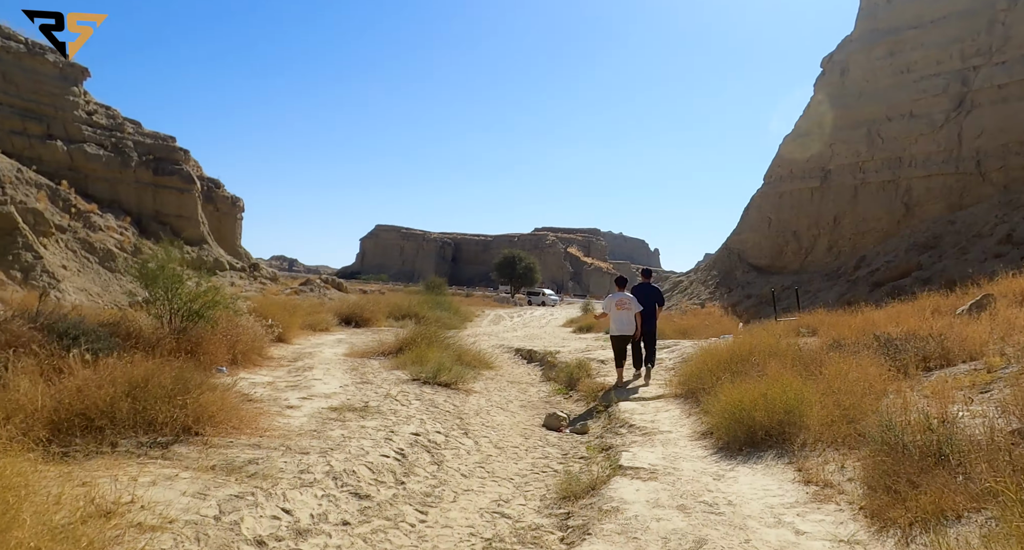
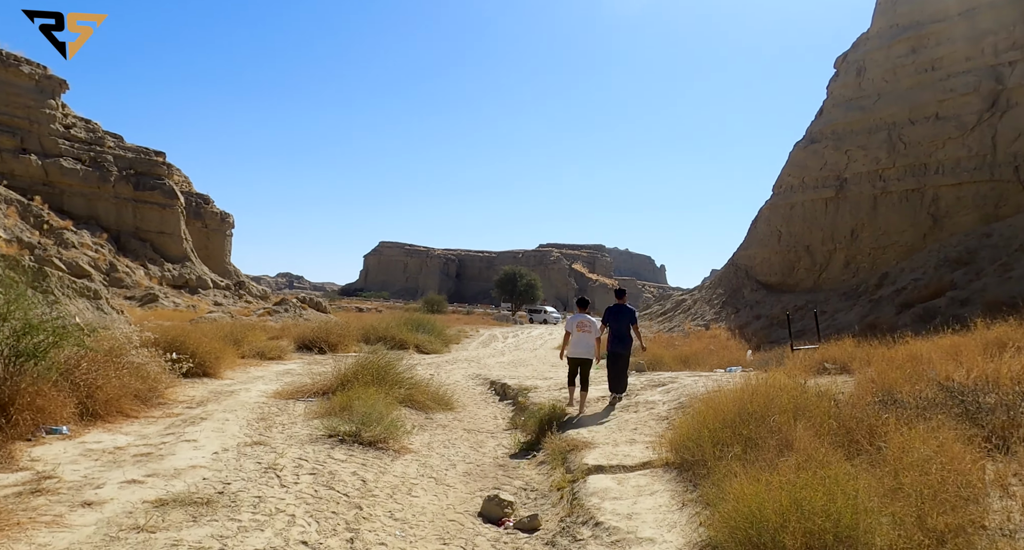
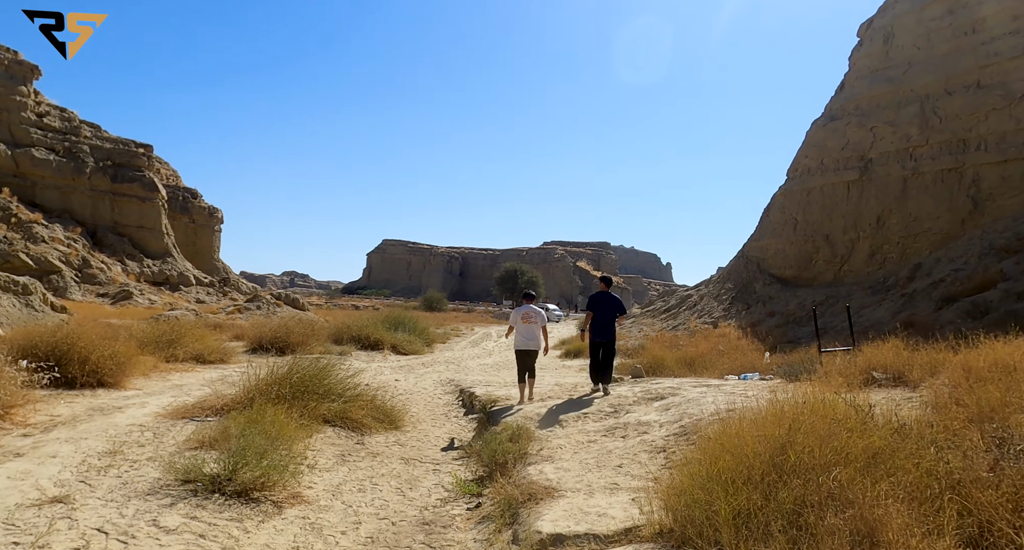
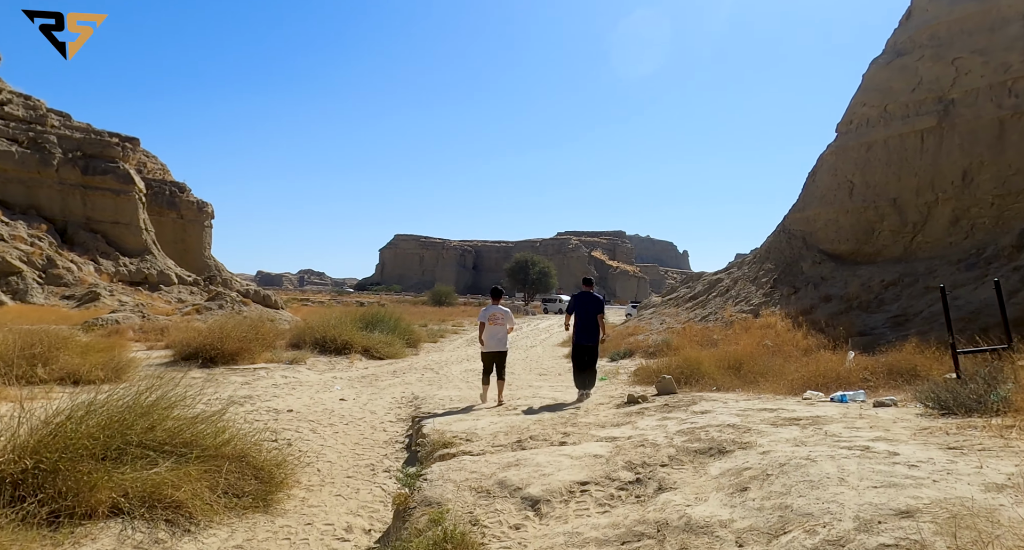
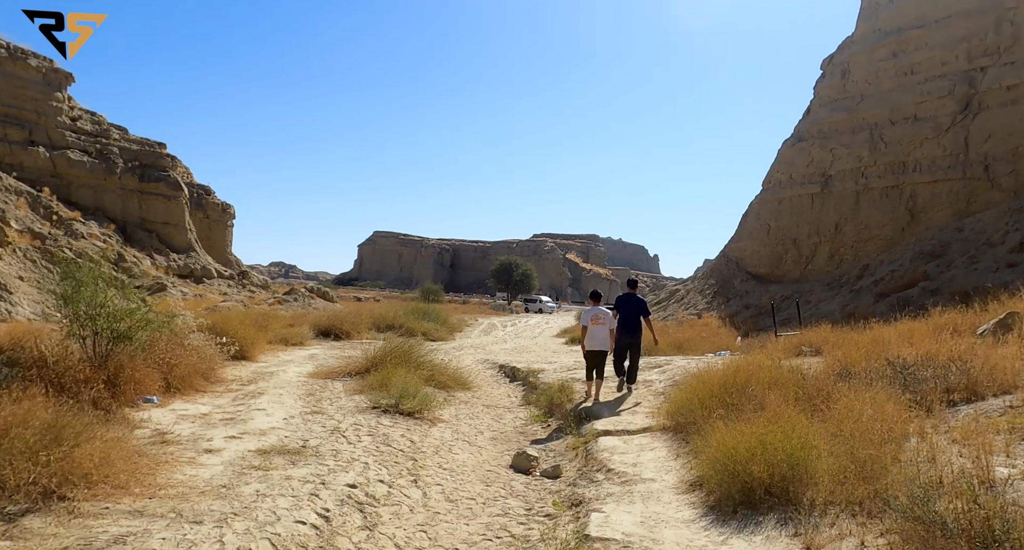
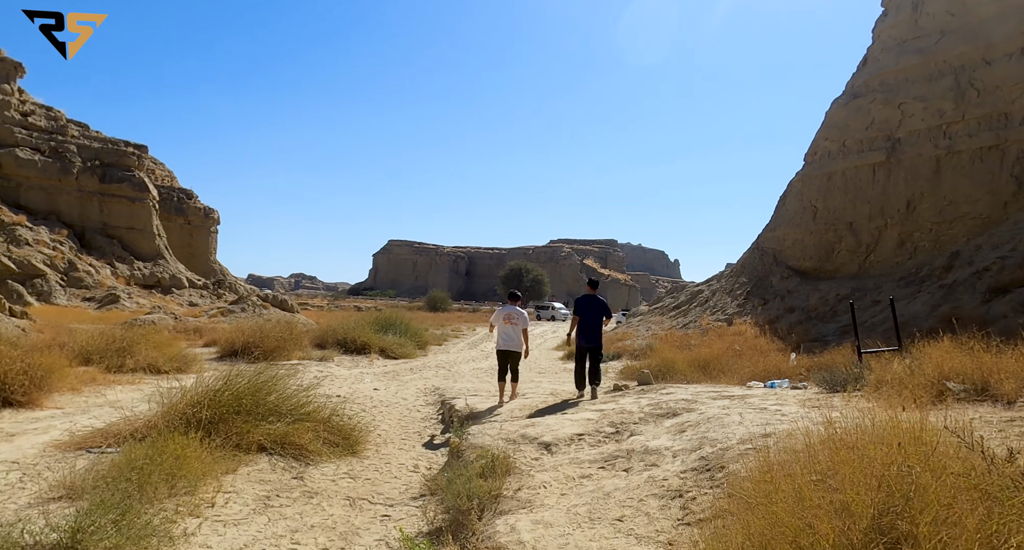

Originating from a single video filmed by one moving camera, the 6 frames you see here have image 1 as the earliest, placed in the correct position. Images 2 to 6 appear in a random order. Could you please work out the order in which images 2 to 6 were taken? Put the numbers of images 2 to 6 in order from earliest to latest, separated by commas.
5, 2, 3, 6, 4
